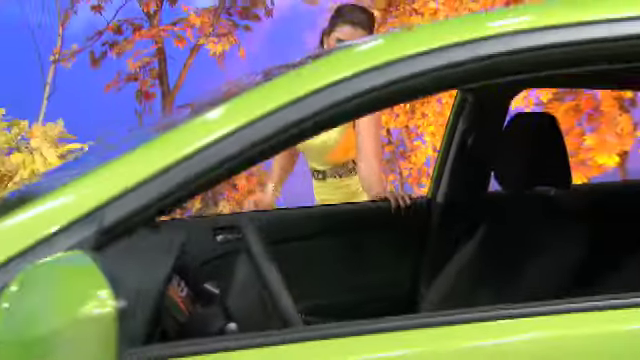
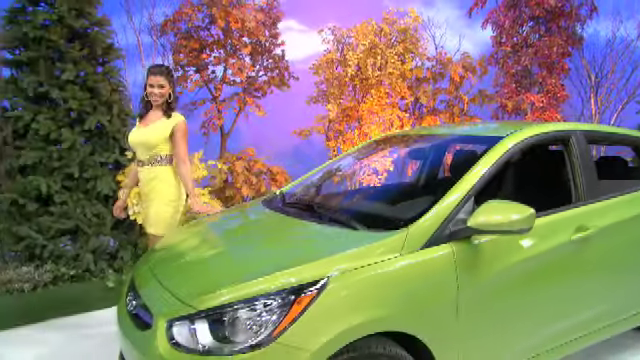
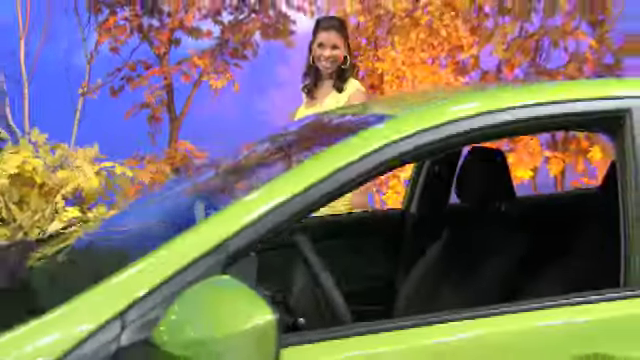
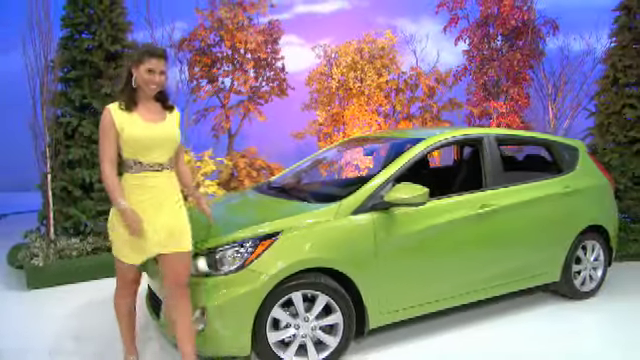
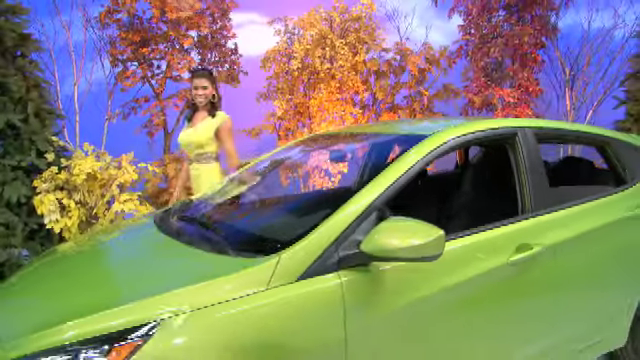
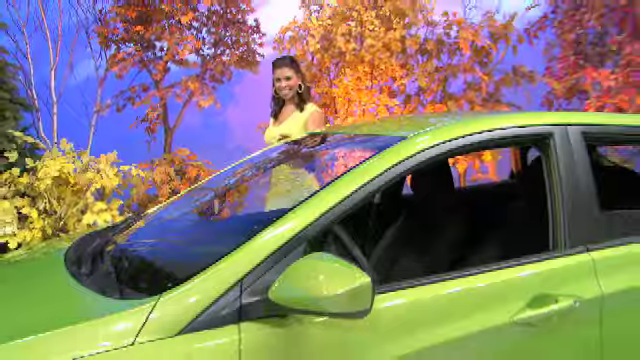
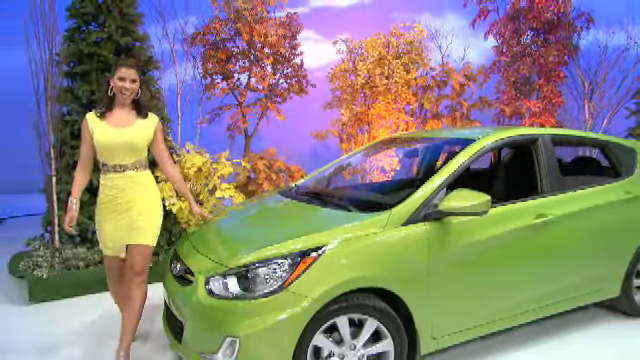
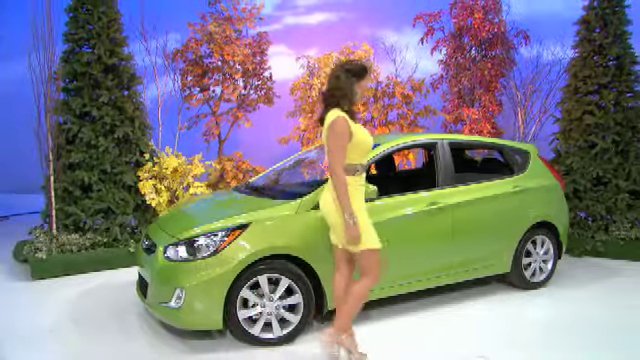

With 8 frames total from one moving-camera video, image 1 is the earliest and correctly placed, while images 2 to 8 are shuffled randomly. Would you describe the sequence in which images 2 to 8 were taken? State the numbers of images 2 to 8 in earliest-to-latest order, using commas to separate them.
3, 6, 5, 2, 7, 4, 8
